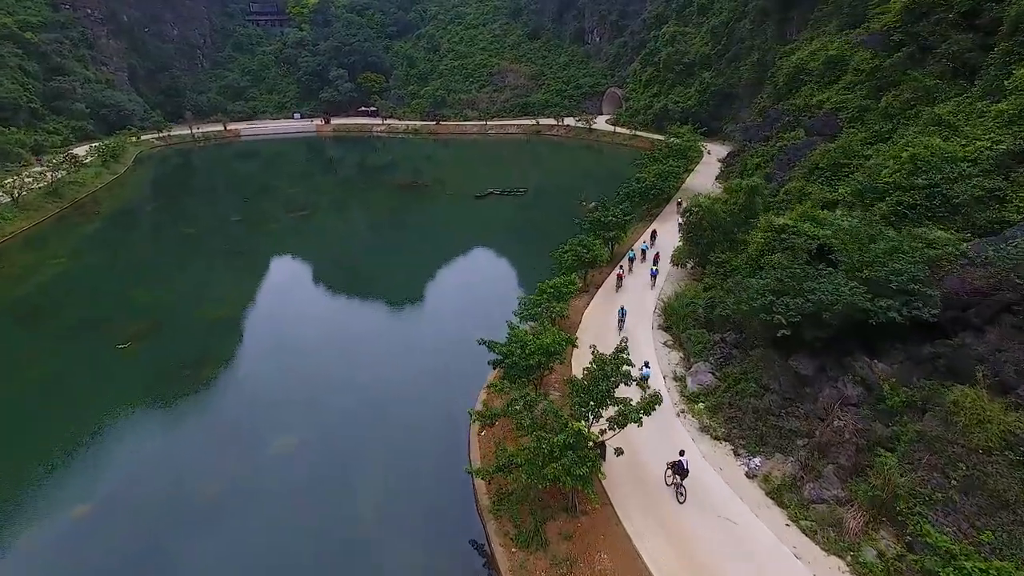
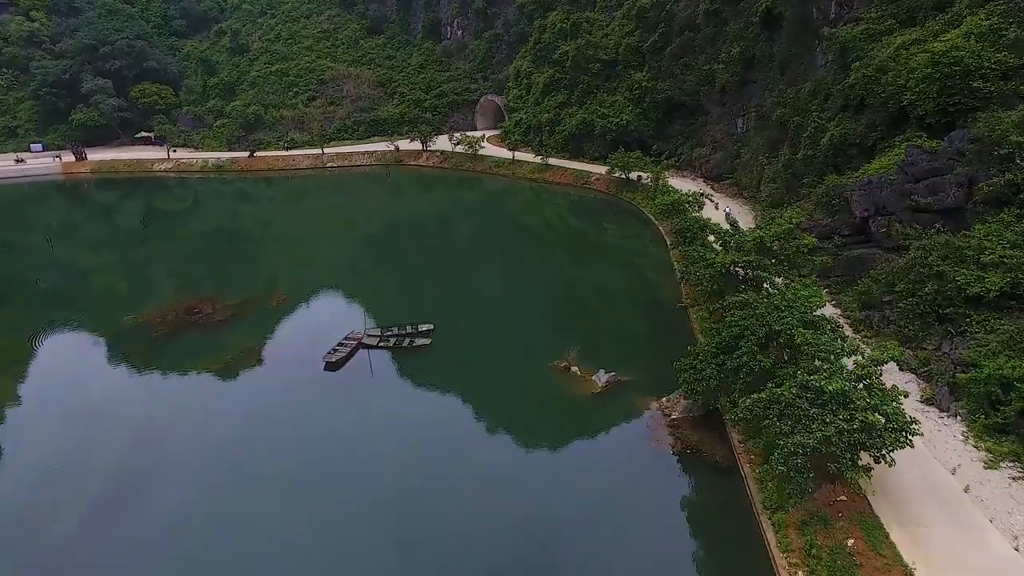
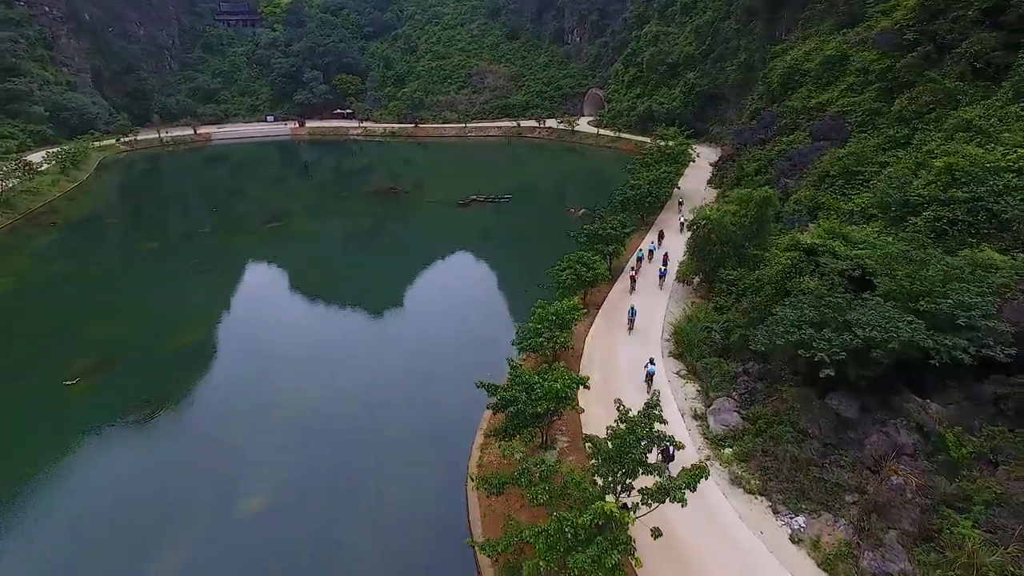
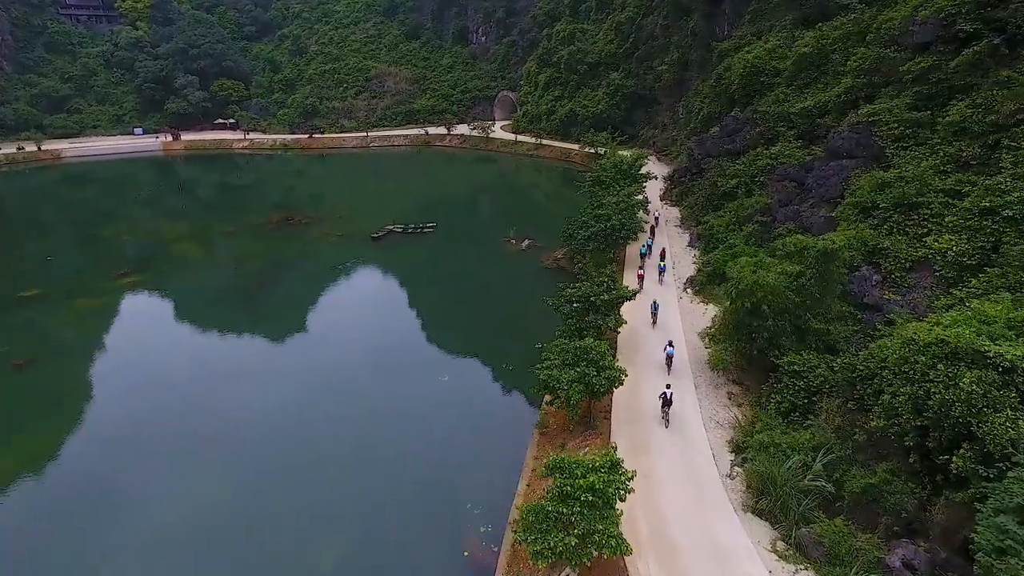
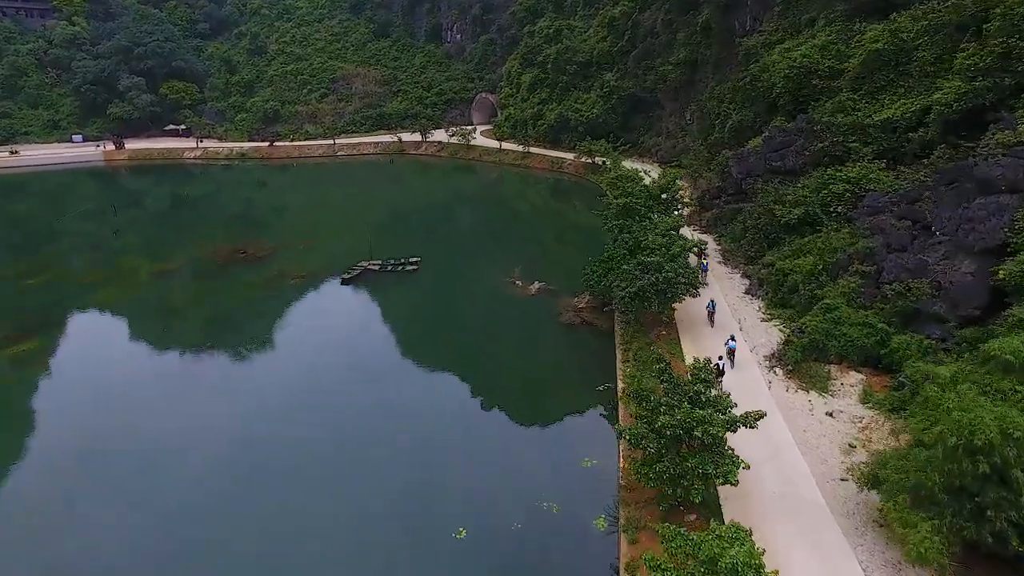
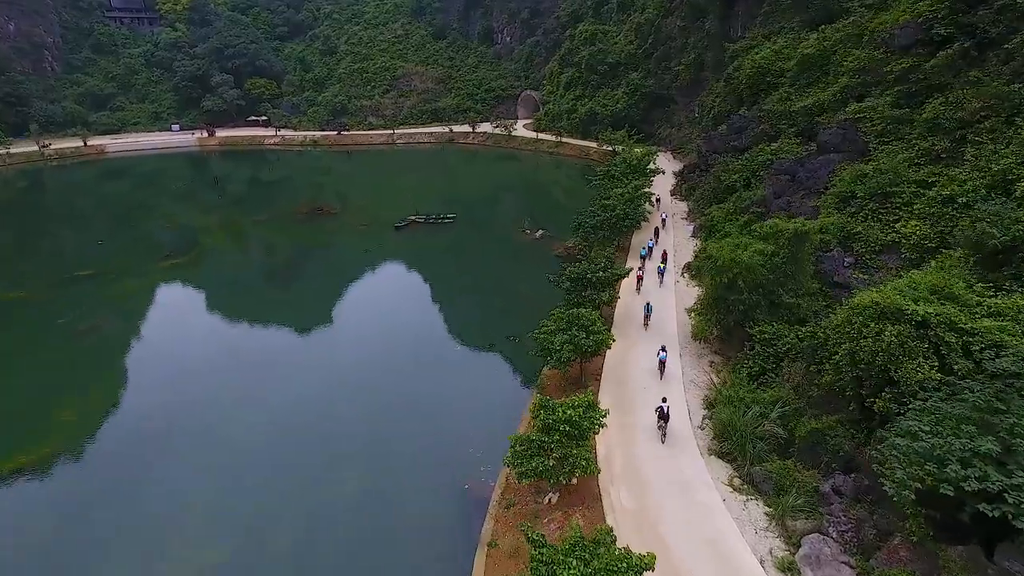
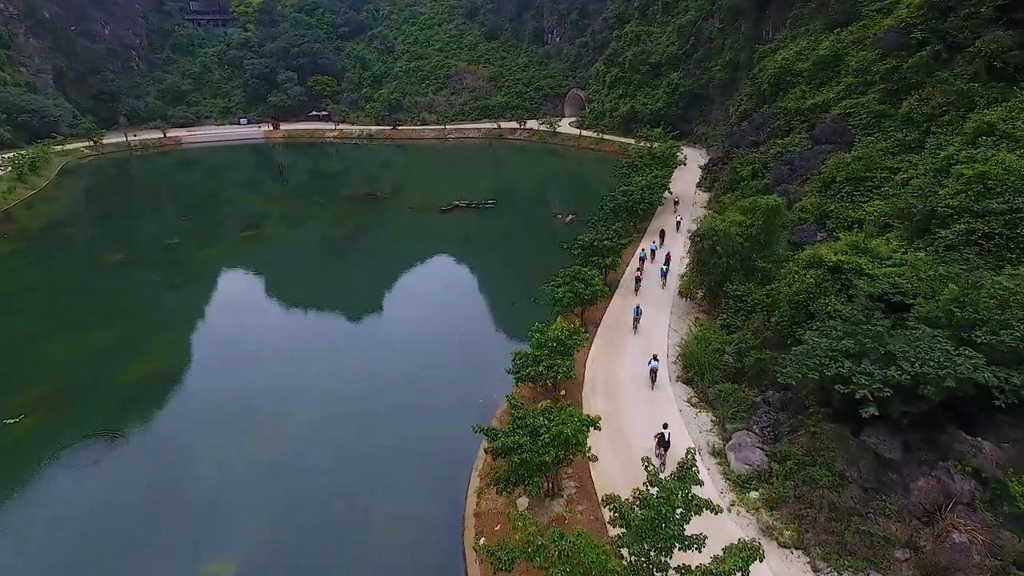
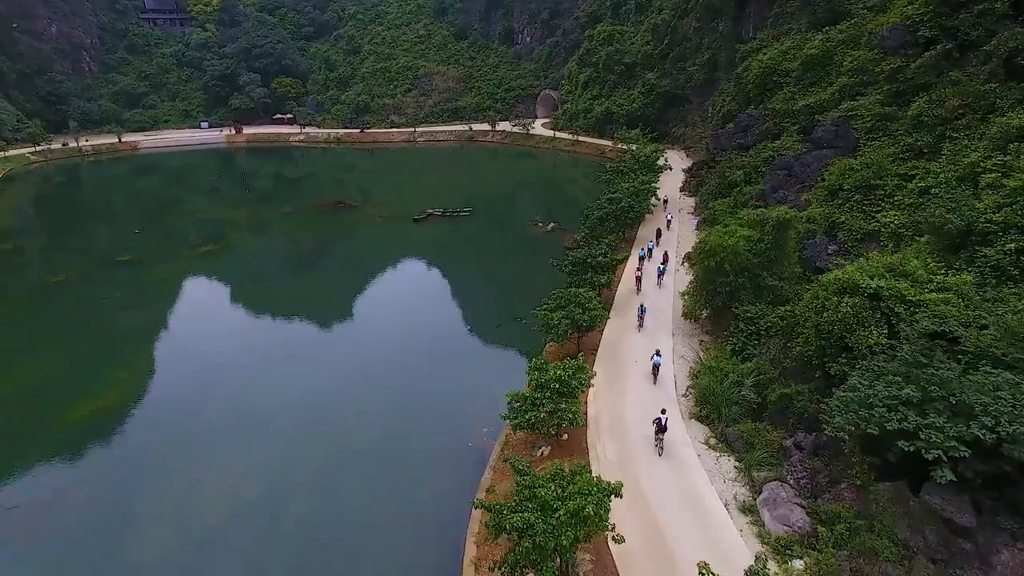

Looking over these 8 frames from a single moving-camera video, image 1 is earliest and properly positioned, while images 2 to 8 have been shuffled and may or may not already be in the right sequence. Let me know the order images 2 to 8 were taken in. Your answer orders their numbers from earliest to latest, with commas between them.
3, 7, 8, 6, 4, 5, 2
